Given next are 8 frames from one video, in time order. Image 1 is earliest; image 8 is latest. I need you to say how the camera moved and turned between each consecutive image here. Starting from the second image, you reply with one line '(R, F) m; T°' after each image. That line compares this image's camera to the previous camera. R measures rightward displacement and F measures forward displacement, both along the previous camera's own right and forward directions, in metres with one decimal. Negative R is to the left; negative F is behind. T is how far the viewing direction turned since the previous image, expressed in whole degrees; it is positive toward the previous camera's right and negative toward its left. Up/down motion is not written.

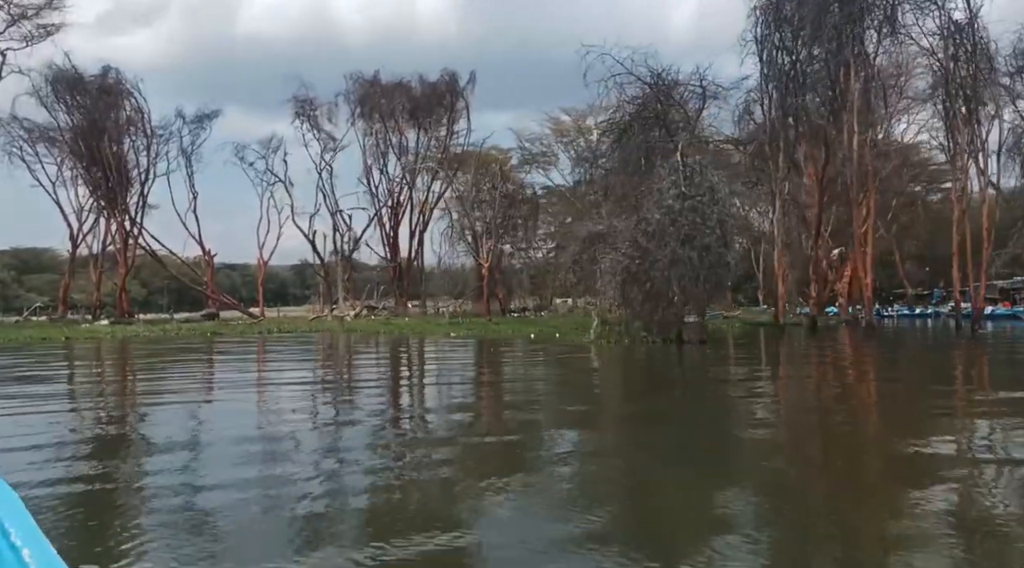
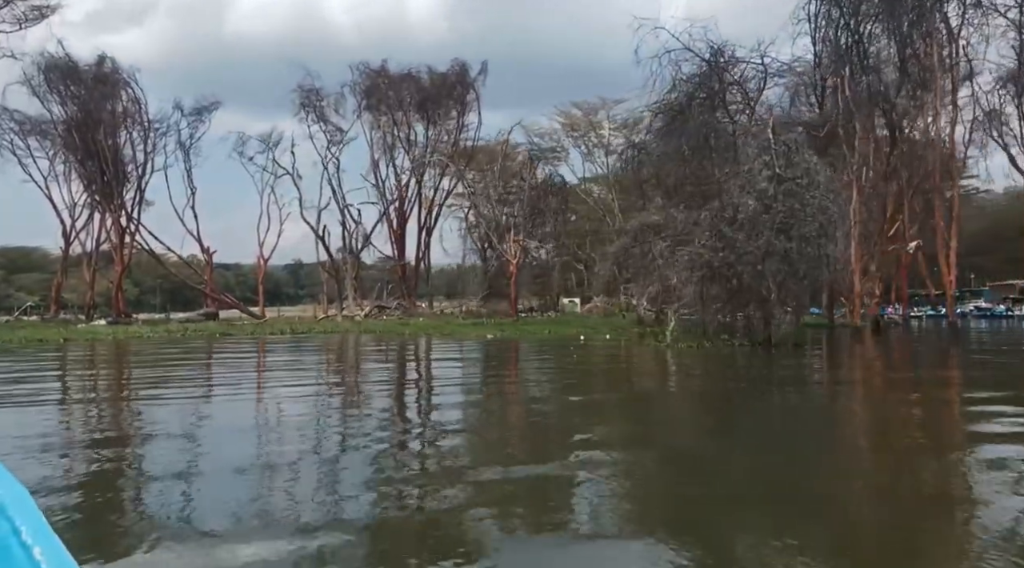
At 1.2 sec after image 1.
(-0.5, +1.1) m; 0°
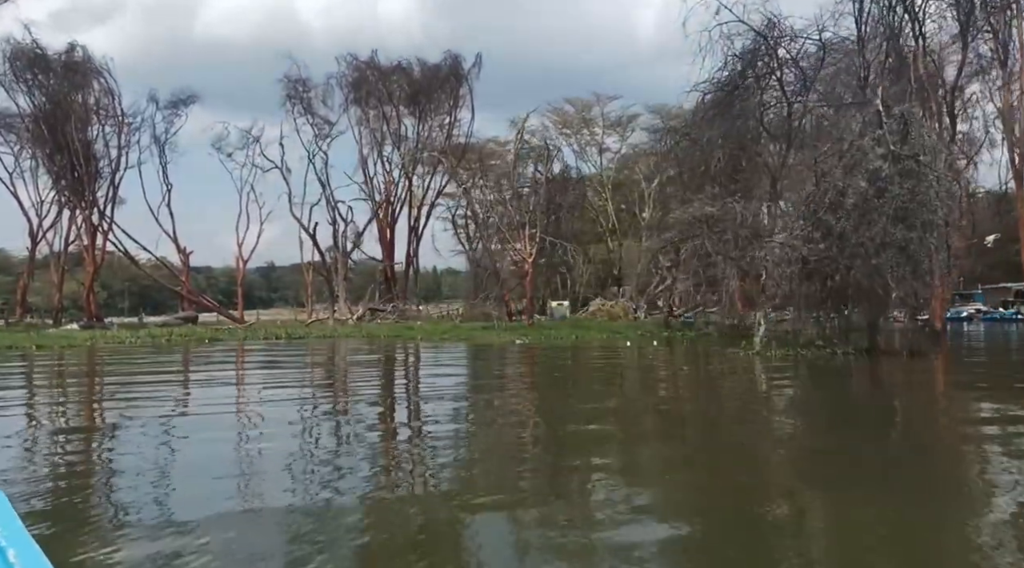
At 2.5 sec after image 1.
(-0.6, +1.2) m; +2°
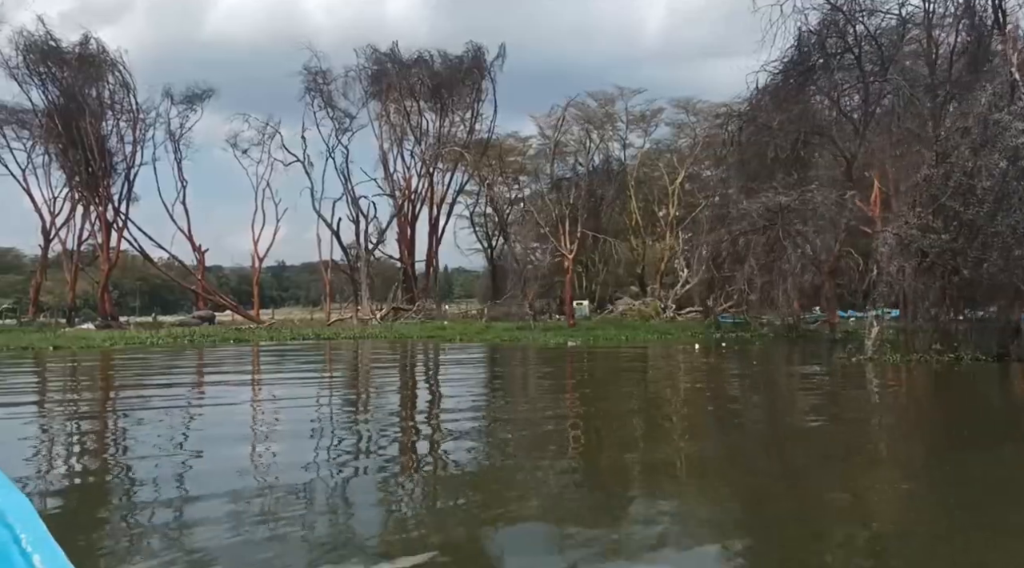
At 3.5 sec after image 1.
(-0.4, +0.7) m; 0°
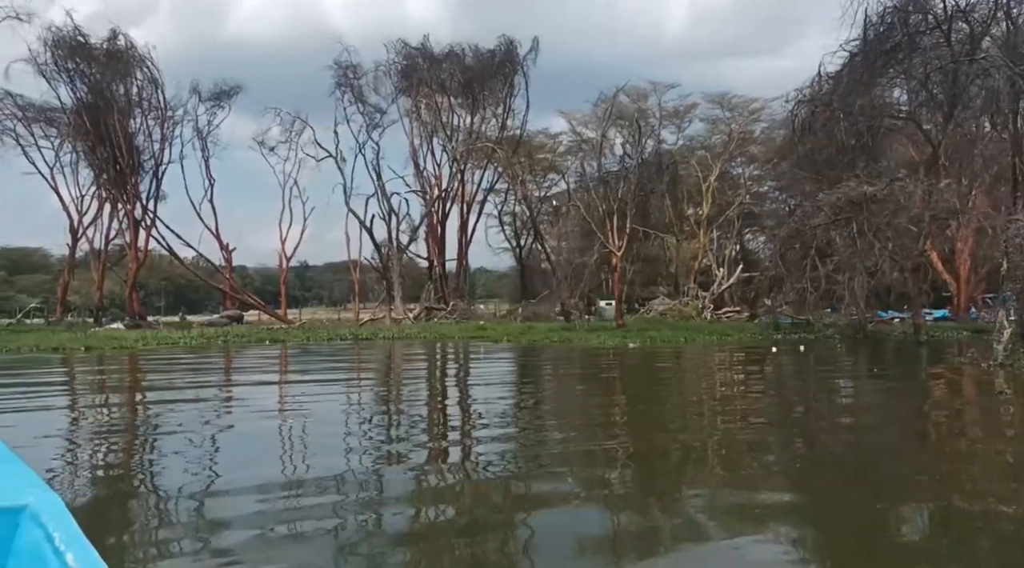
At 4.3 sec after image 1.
(-0.3, +0.5) m; -1°
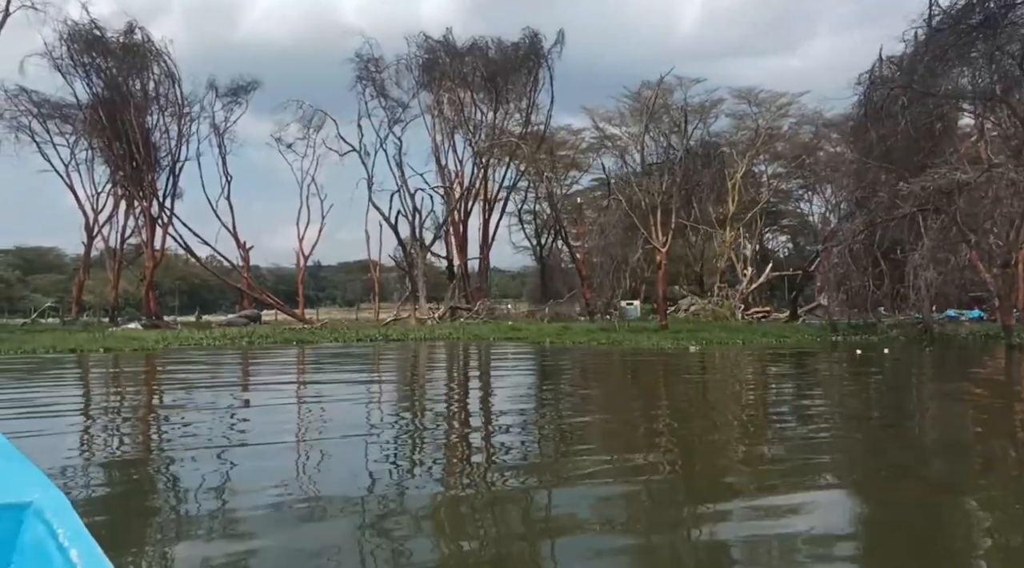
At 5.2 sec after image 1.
(-0.3, +0.6) m; -1°
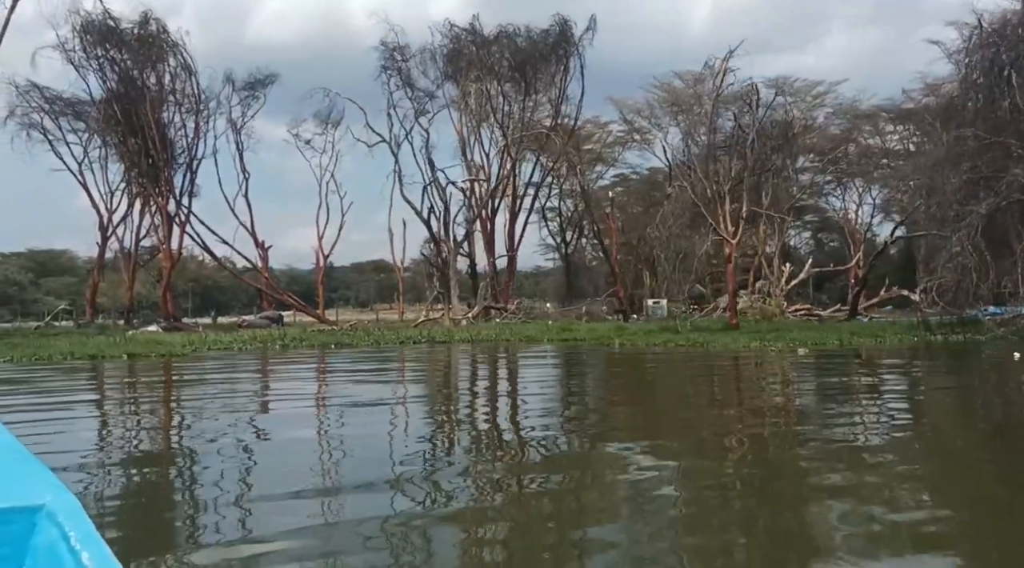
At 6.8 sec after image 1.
(-0.4, +0.9) m; -1°
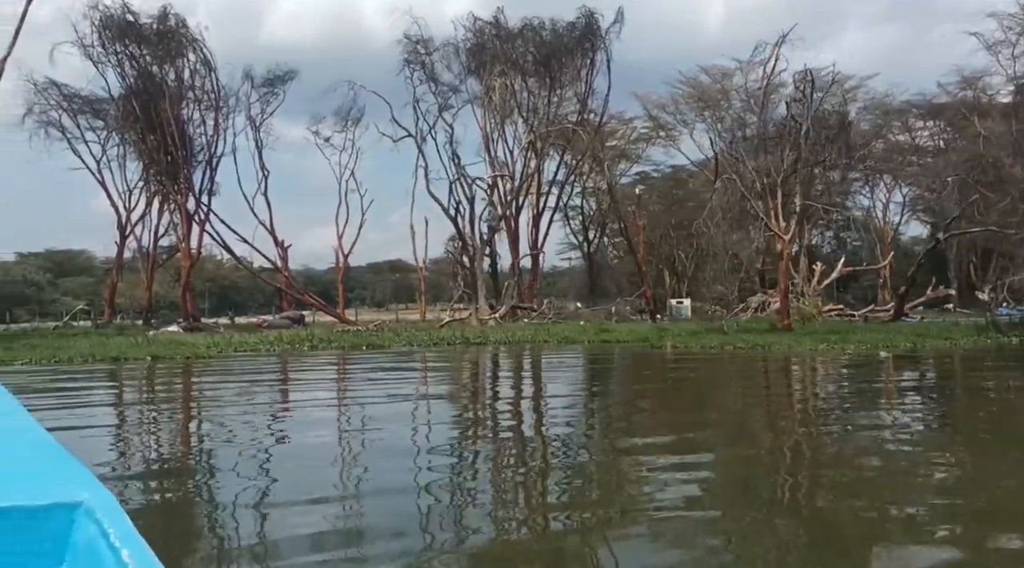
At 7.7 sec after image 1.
(-0.2, +0.5) m; -1°
